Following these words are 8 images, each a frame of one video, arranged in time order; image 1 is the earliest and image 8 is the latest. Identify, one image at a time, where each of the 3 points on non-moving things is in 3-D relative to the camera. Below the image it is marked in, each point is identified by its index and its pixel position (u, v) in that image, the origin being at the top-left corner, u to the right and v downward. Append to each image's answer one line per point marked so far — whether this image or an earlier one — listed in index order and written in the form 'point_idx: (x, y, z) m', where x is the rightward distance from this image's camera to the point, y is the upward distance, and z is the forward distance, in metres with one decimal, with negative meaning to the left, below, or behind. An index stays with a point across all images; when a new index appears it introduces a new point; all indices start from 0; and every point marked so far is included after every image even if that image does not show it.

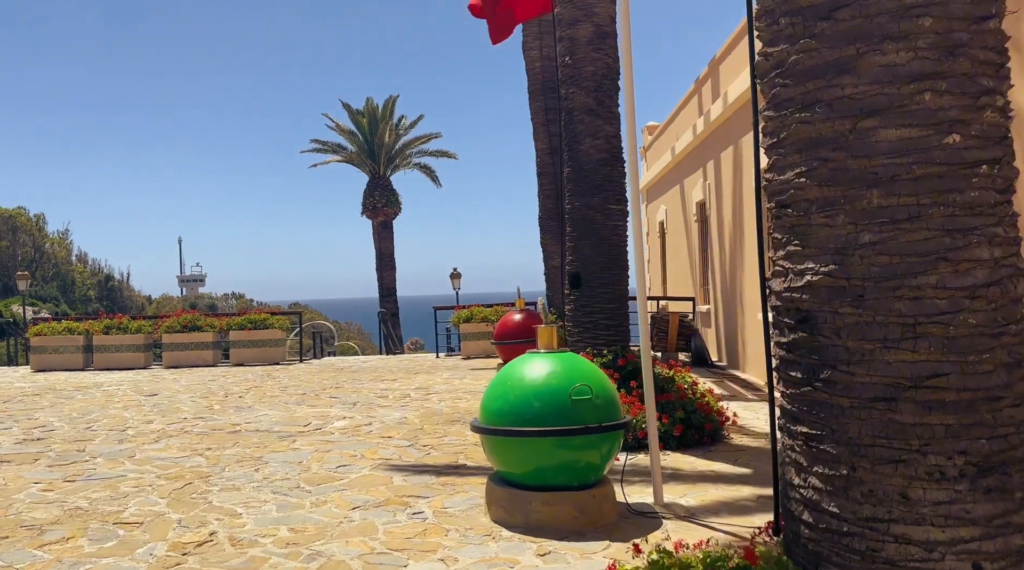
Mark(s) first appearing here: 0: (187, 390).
0: (-4.9, -1.6, +13.7) m
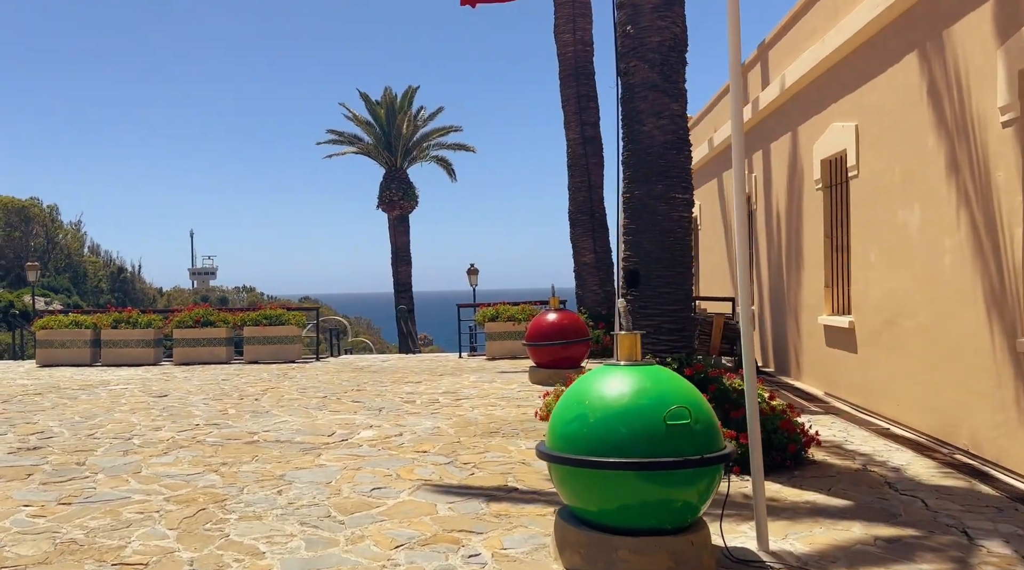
0: (-4.4, -1.5, +12.8) m
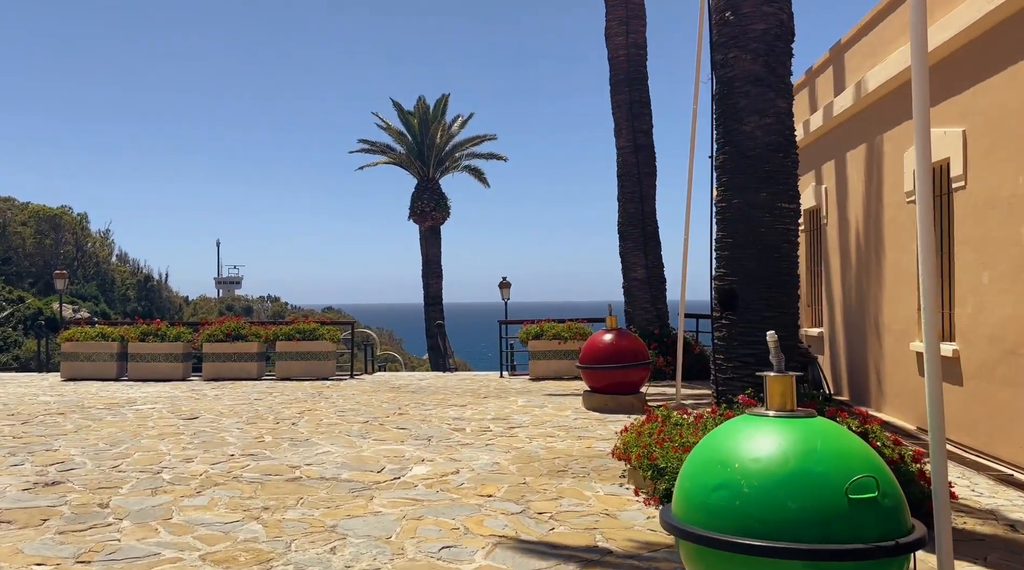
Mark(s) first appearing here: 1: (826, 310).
0: (-3.7, -1.7, +12.0) m
1: (+4.8, -0.4, +13.6) m
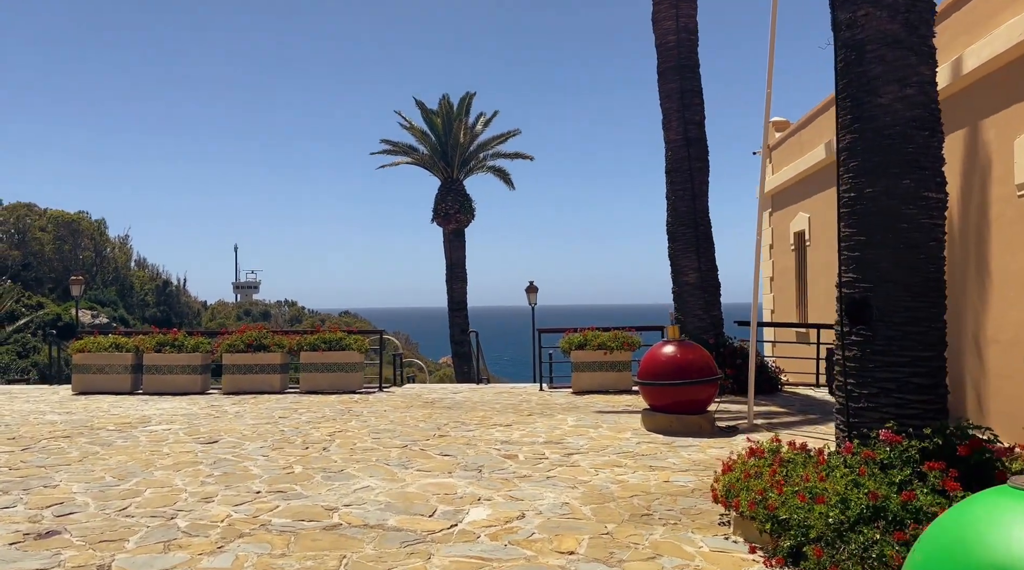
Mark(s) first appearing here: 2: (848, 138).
0: (-3.1, -1.8, +10.8) m
1: (+5.4, -0.4, +12.3) m
2: (+2.2, +0.9, +5.8) m
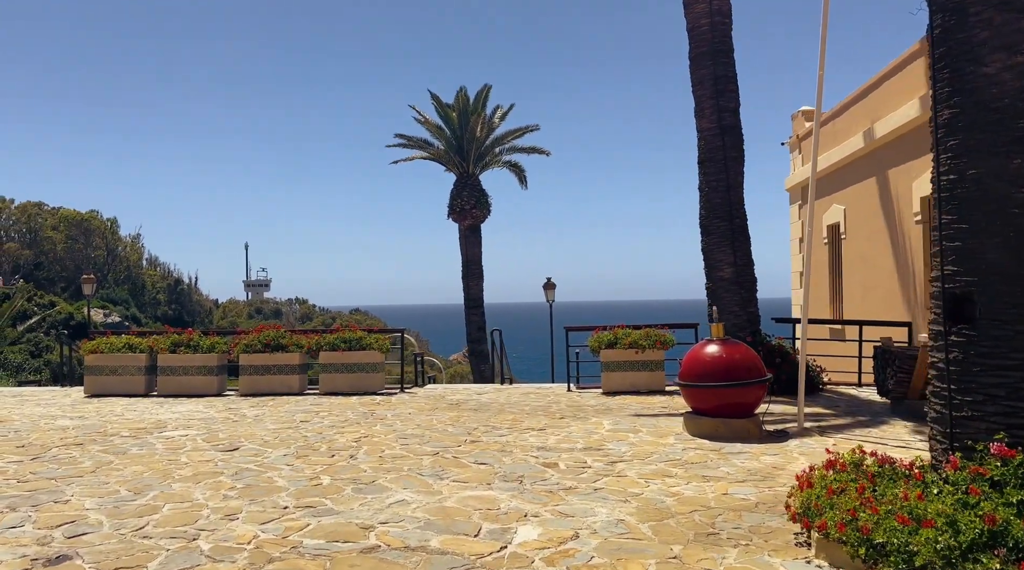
0: (-2.7, -1.8, +10.2) m
1: (+5.8, -0.4, +11.7) m
2: (+2.5, +1.0, +5.2) m
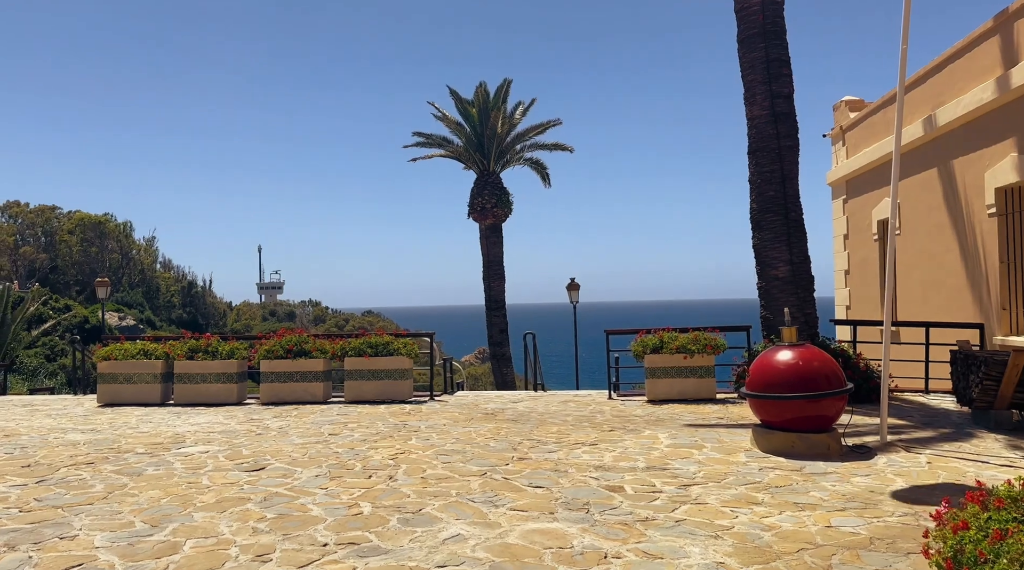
0: (-2.1, -1.8, +9.3) m
1: (+6.4, -0.3, +10.6) m
2: (+3.0, +1.0, +4.2) m
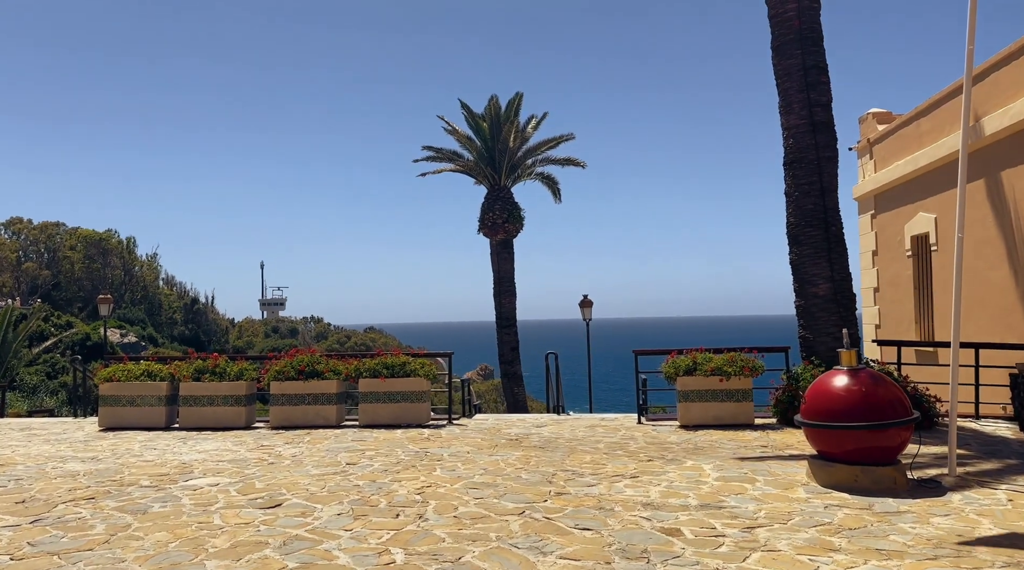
0: (-1.8, -2.0, +8.6) m
1: (+6.7, -0.6, +9.9) m
2: (+3.3, +0.9, +3.5) m
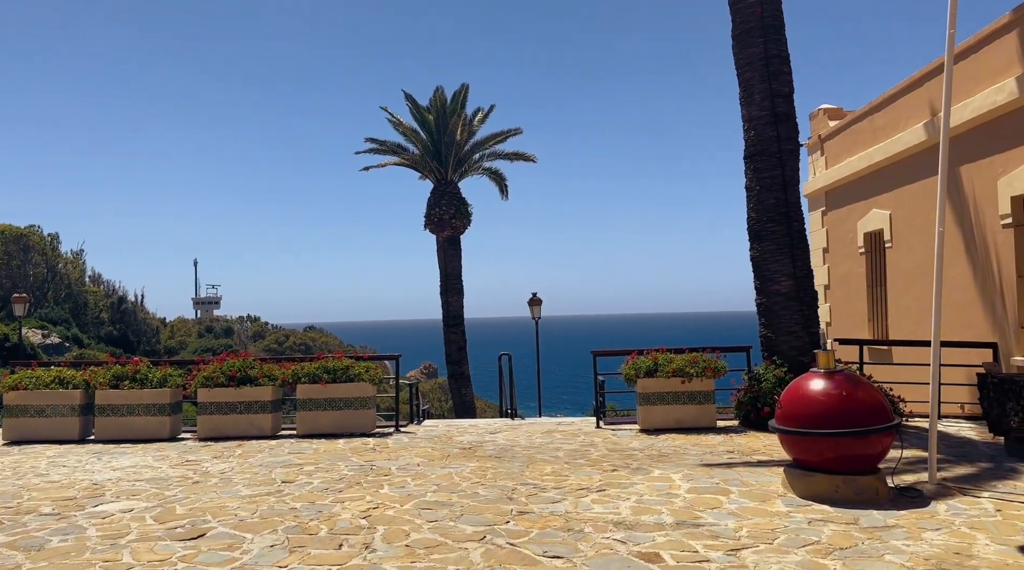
0: (-2.2, -2.0, +7.6) m
1: (+6.3, -0.5, +9.5) m
2: (+3.3, +0.9, +2.9) m
